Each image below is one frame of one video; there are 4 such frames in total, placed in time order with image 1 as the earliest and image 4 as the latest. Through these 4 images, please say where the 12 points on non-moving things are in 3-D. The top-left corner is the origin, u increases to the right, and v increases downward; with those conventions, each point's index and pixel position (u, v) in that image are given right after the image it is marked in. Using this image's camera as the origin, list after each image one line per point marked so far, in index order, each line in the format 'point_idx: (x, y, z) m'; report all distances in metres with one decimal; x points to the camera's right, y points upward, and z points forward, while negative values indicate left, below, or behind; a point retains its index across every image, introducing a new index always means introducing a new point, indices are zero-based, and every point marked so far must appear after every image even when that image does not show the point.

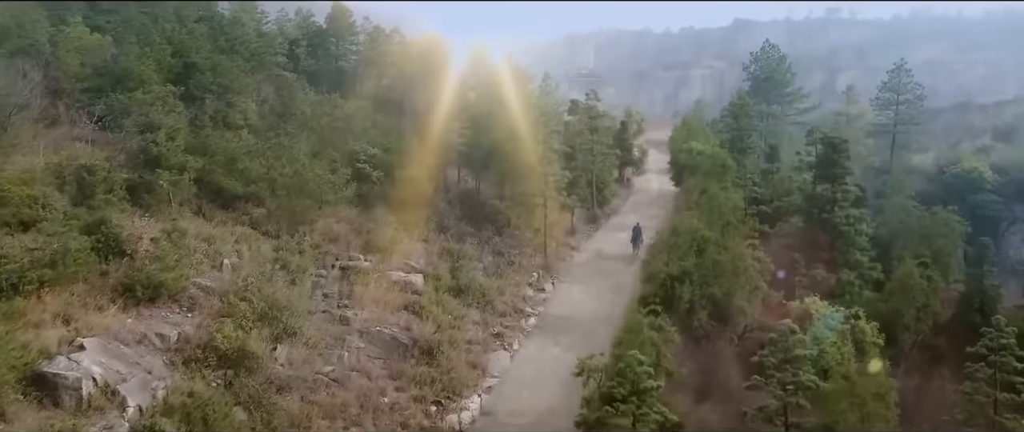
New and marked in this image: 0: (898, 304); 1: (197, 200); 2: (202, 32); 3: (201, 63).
0: (+4.8, -1.1, +9.7) m
1: (-4.3, +0.2, +10.8) m
2: (-5.9, +3.5, +15.0) m
3: (-5.2, +2.6, +13.3) m
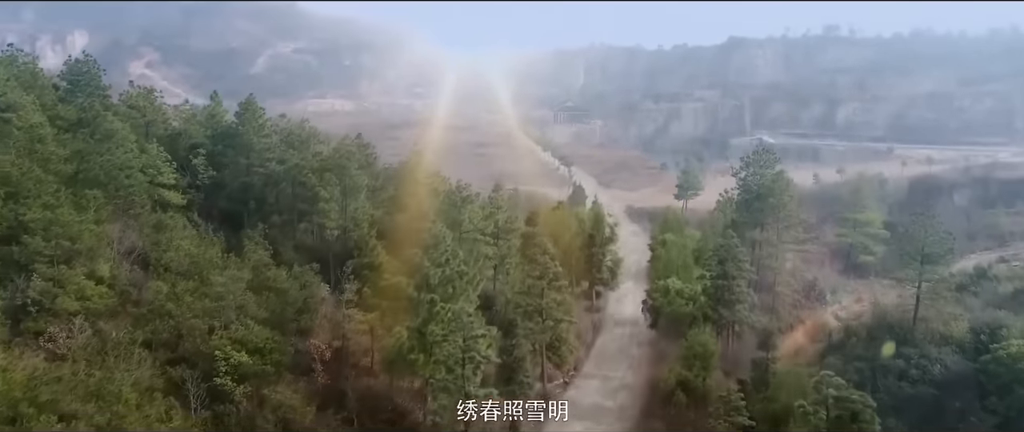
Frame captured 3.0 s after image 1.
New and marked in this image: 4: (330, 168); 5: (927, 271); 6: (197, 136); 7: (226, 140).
0: (+3.7, -3.7, +6.8) m
1: (-5.4, -2.4, +7.9) m
2: (-6.9, +0.9, +12.1) m
3: (-6.3, 0.0, +10.4) m
4: (-3.1, +0.8, +13.5) m
5: (+6.1, -0.9, +11.6) m
6: (-5.9, +1.5, +14.8) m
7: (-5.3, +1.4, +14.6) m
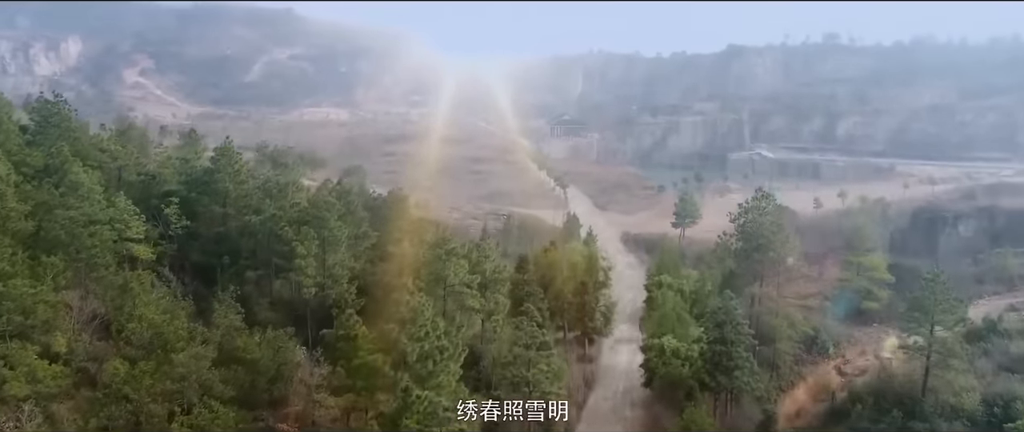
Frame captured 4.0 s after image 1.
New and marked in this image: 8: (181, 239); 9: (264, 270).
0: (+3.5, -4.6, +6.2) m
1: (-5.6, -3.3, +7.2) m
2: (-7.1, 0.0, +11.4) m
3: (-6.5, -0.9, +9.7) m
4: (-3.3, -0.1, +12.8) m
5: (+5.9, -1.8, +11.0) m
6: (-6.1, +0.6, +14.1) m
7: (-5.5, +0.5, +13.9) m
8: (-5.7, -0.4, +13.6) m
9: (-4.1, -0.9, +13.0) m
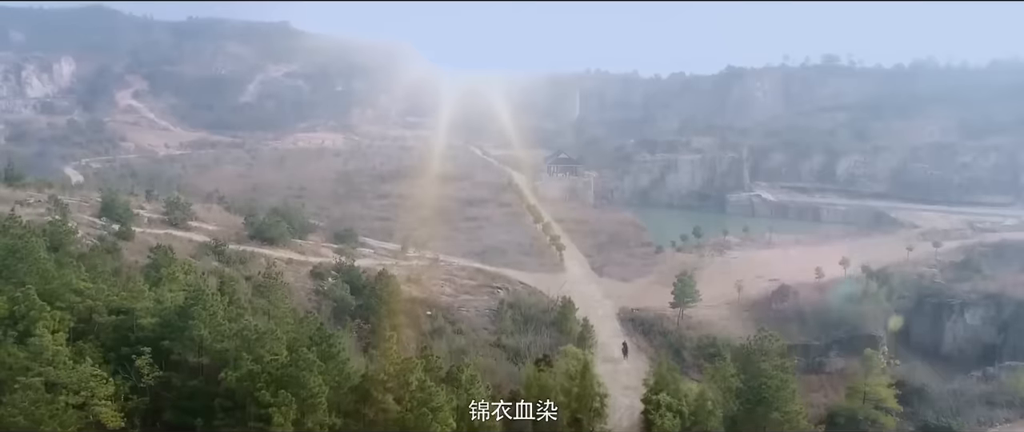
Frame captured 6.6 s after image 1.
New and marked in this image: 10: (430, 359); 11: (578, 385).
0: (+3.4, -7.1, +5.5) m
1: (-5.7, -5.8, +6.5) m
2: (-7.3, -2.4, +10.7) m
3: (-6.6, -3.4, +9.0) m
4: (-3.5, -2.5, +12.1) m
5: (+5.8, -4.2, +10.3) m
6: (-6.3, -1.8, +13.4) m
7: (-5.7, -2.0, +13.3) m
8: (-5.8, -2.8, +12.9) m
9: (-4.2, -3.3, +12.3) m
10: (-1.3, -2.7, +12.9) m
11: (+1.3, -3.5, +15.5) m
